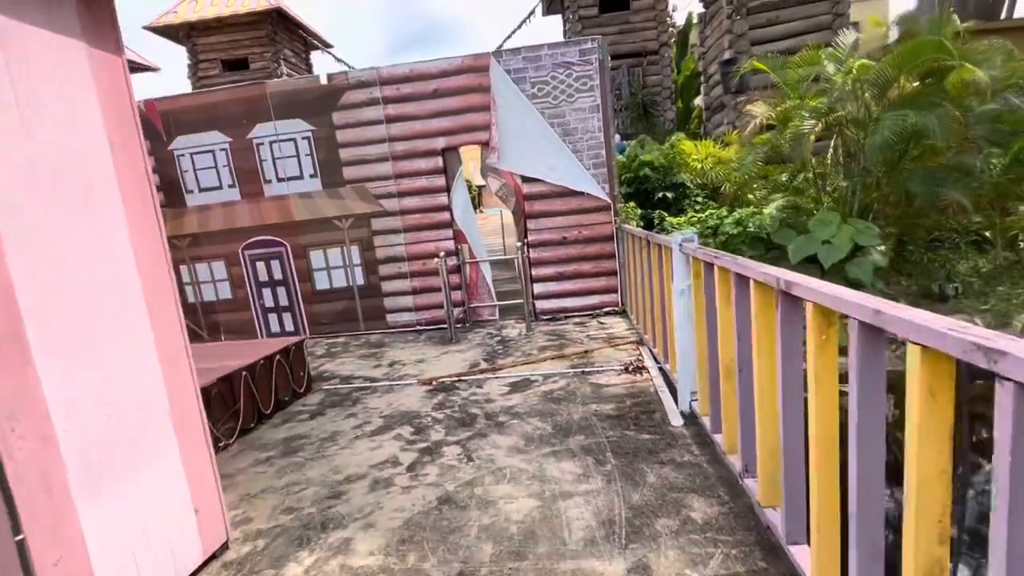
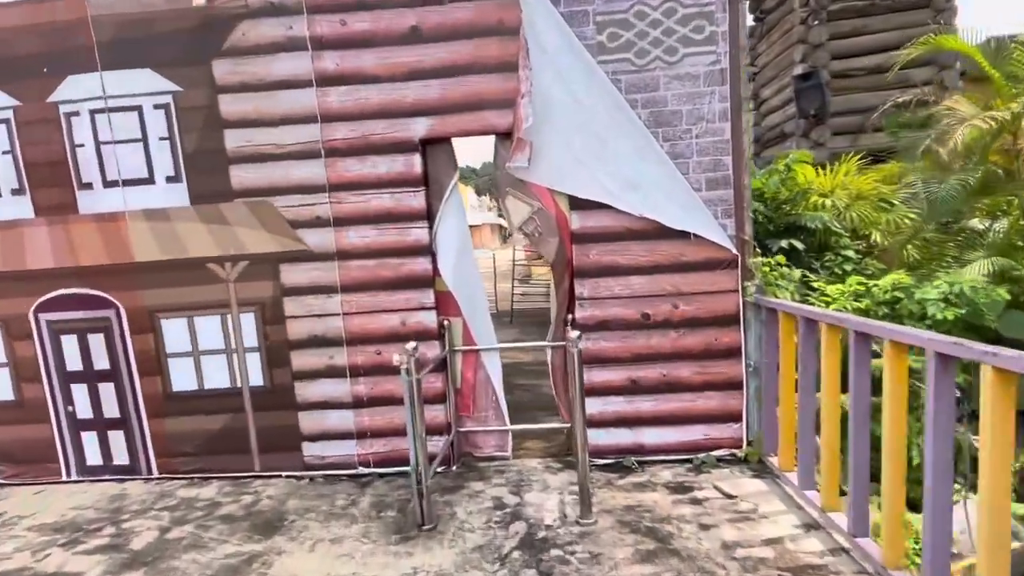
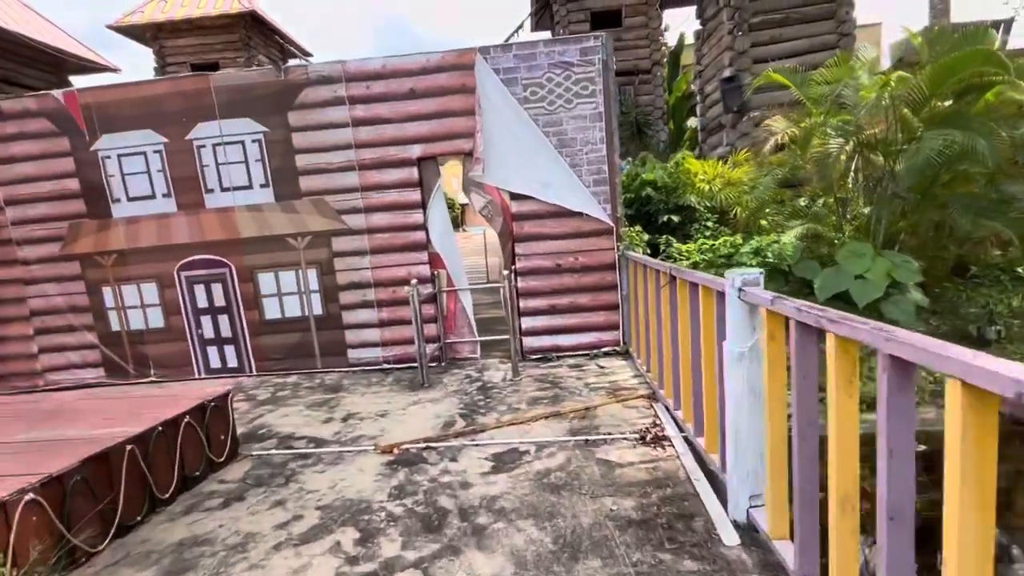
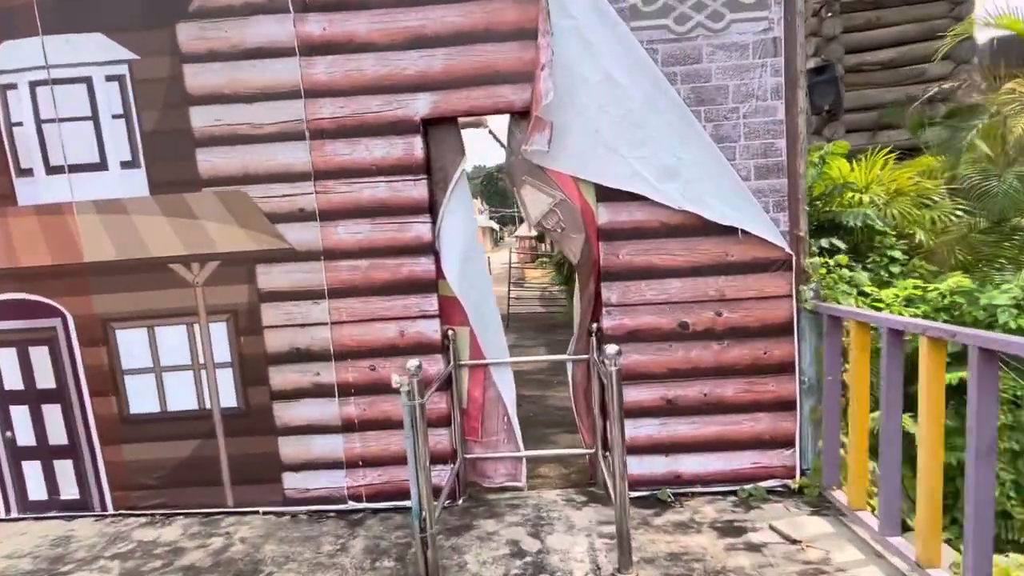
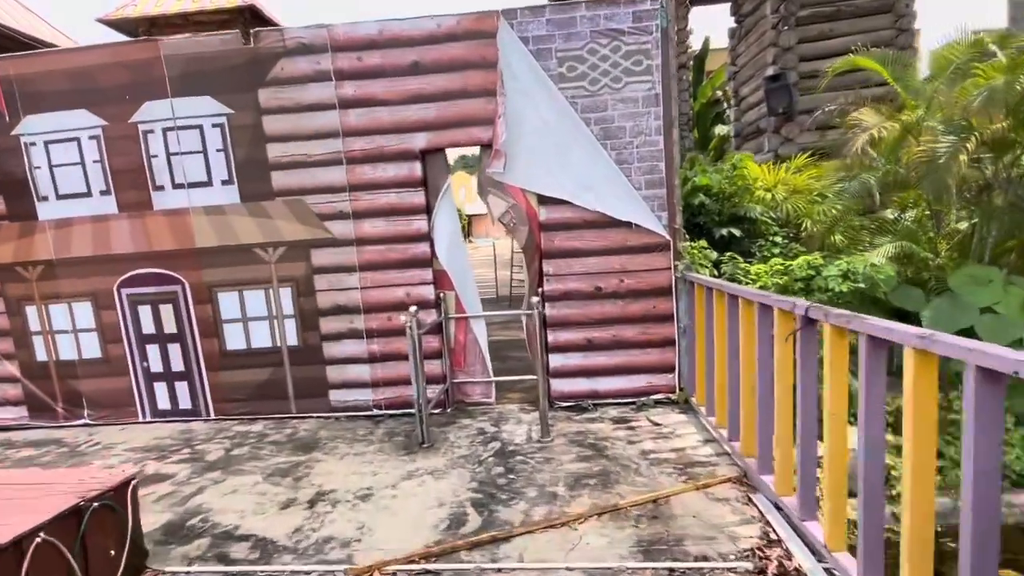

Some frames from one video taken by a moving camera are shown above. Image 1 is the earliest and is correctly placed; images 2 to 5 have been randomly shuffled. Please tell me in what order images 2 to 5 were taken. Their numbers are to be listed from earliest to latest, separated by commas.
3, 5, 2, 4
